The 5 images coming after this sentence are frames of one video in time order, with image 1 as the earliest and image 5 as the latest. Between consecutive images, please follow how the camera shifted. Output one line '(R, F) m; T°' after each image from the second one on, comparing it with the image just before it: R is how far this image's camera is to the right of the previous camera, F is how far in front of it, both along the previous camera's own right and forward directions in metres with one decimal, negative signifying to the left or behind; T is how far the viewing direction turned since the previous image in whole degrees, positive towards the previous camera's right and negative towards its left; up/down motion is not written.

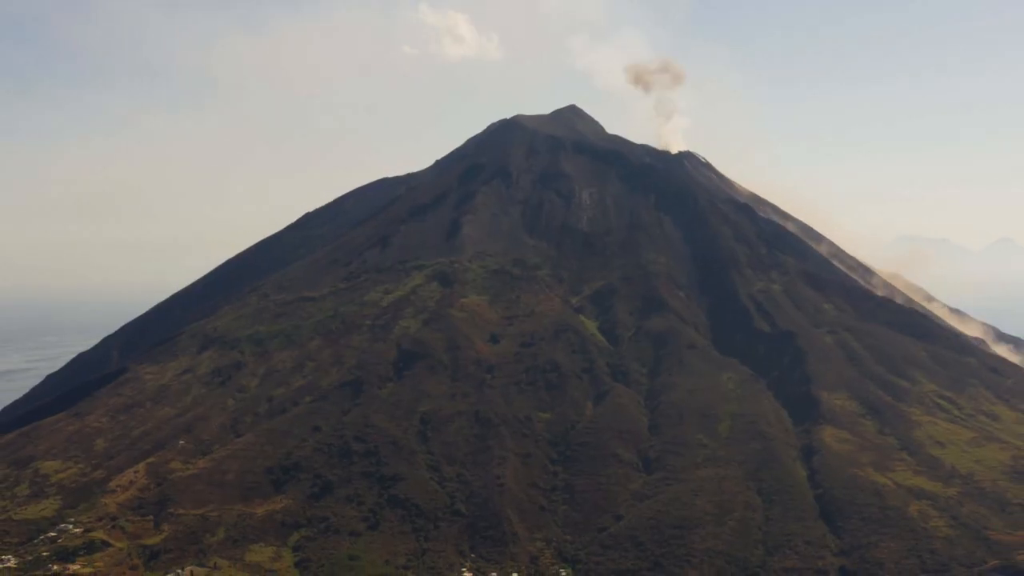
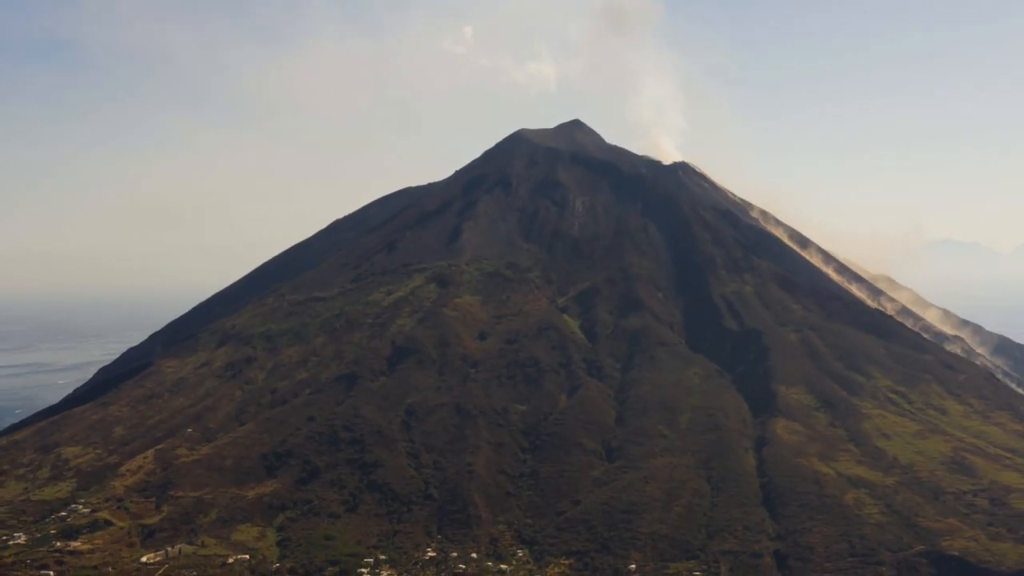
(+14.4, -7.3) m; -4°
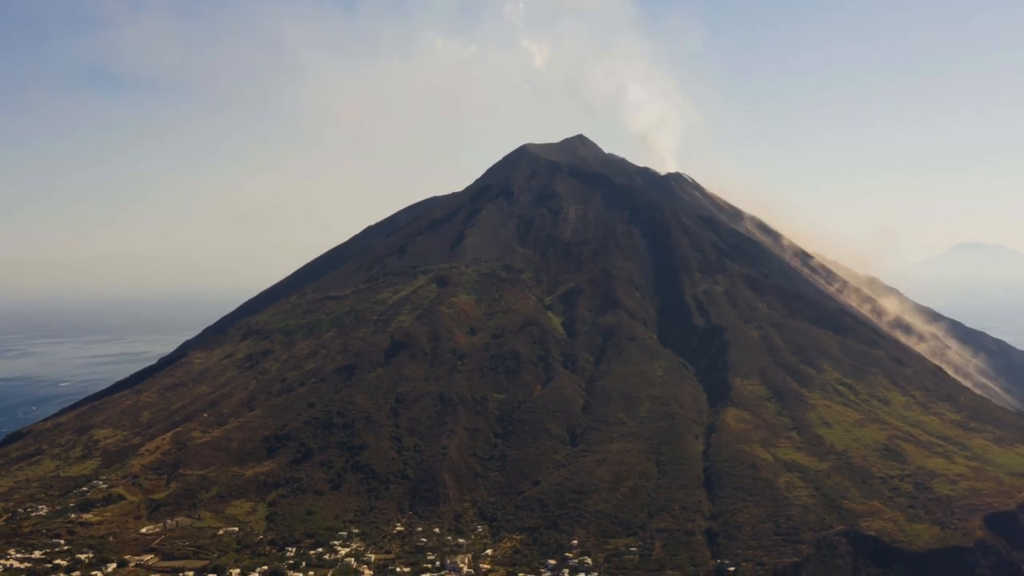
(+16.9, -9.1) m; -4°
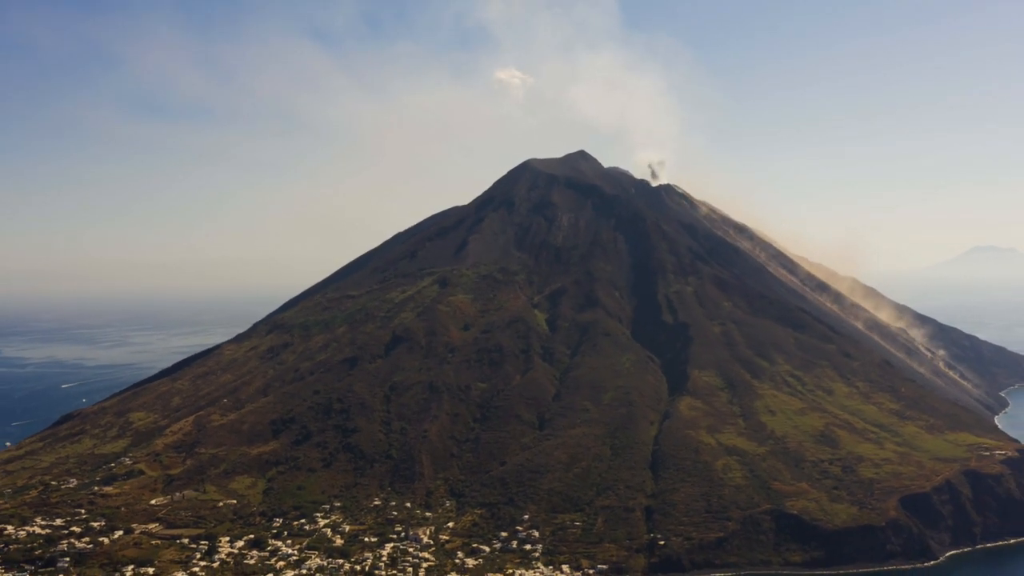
(+17.4, -9.9) m; -4°
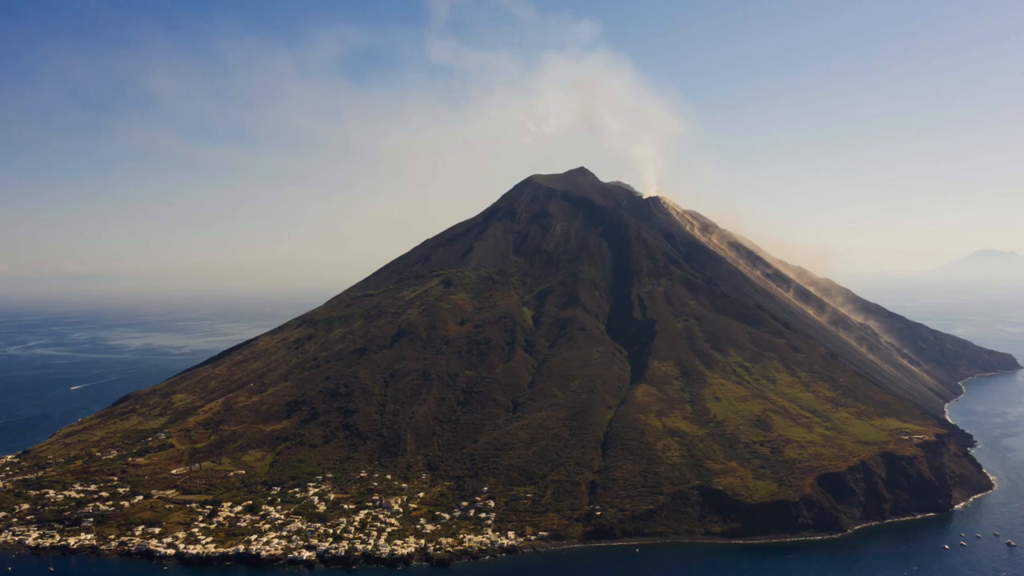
(+19.0, -11.8) m; -5°
